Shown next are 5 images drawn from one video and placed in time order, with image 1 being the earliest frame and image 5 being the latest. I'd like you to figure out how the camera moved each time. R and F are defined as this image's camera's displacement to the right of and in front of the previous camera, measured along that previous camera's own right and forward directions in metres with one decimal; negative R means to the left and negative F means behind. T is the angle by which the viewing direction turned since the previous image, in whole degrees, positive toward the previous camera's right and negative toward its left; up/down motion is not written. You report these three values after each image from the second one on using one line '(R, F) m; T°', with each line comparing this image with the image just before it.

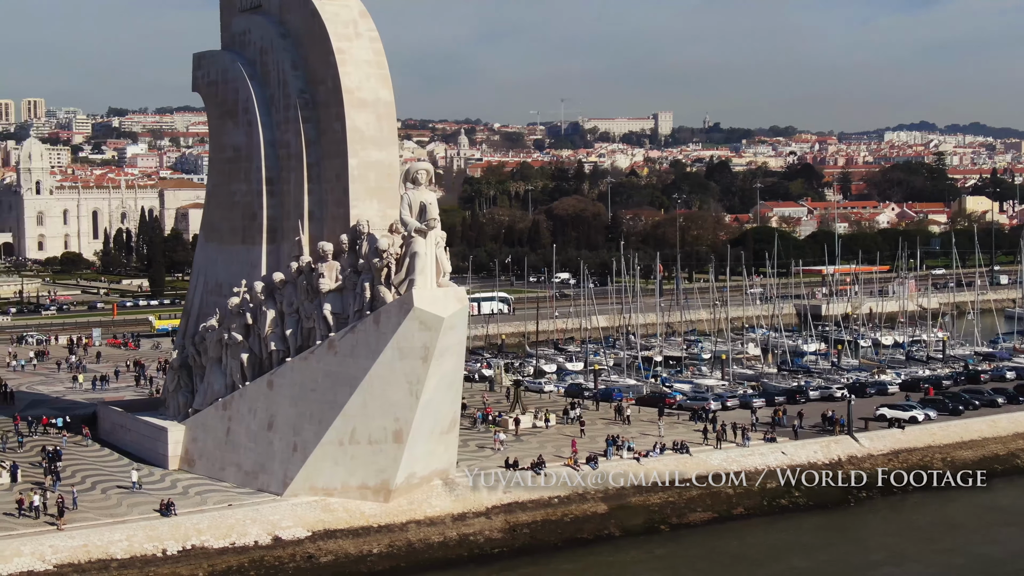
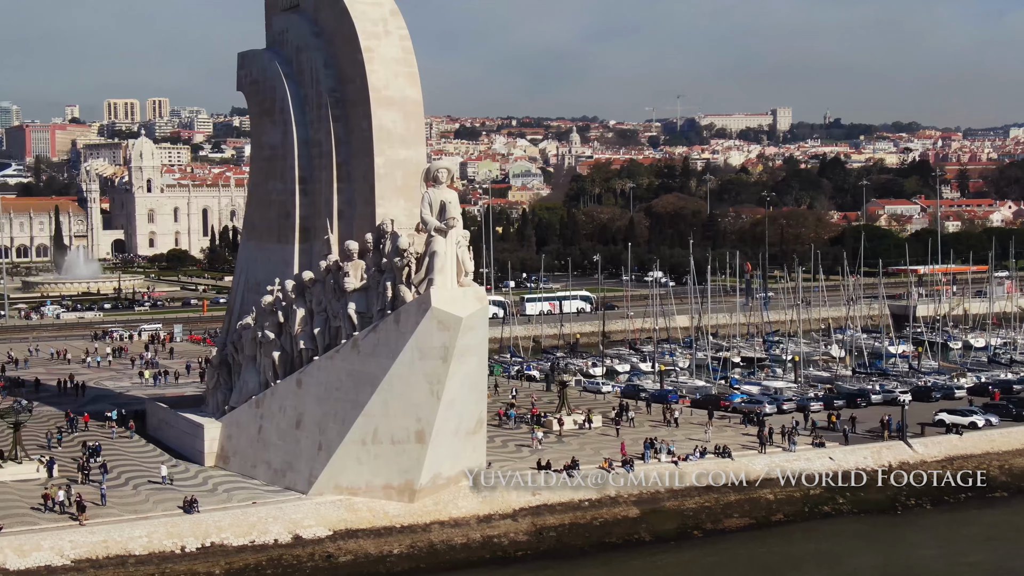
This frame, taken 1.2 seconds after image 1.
(+1.4, +0.3) m; -5°
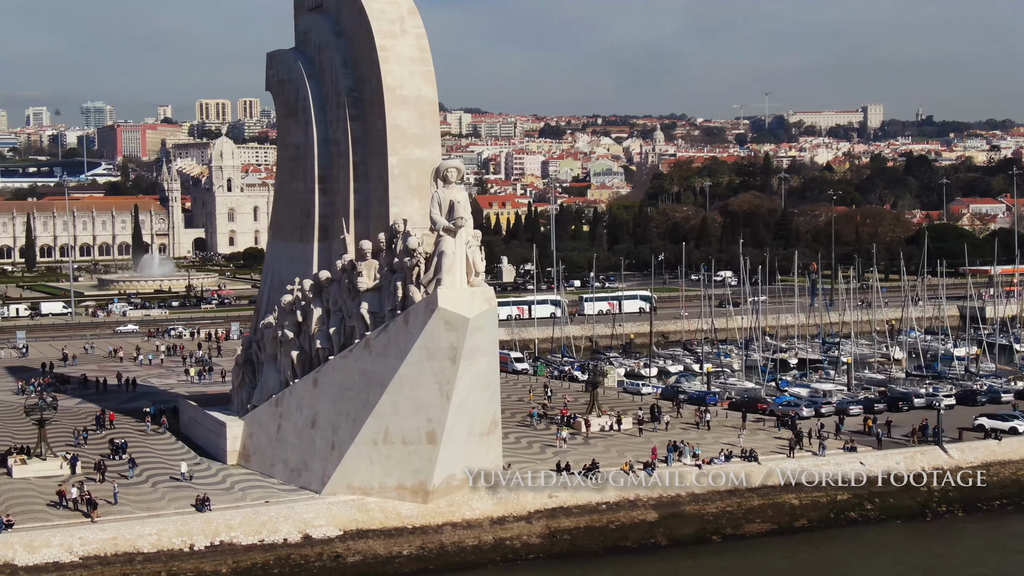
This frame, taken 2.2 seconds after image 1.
(+1.1, +0.2) m; -4°
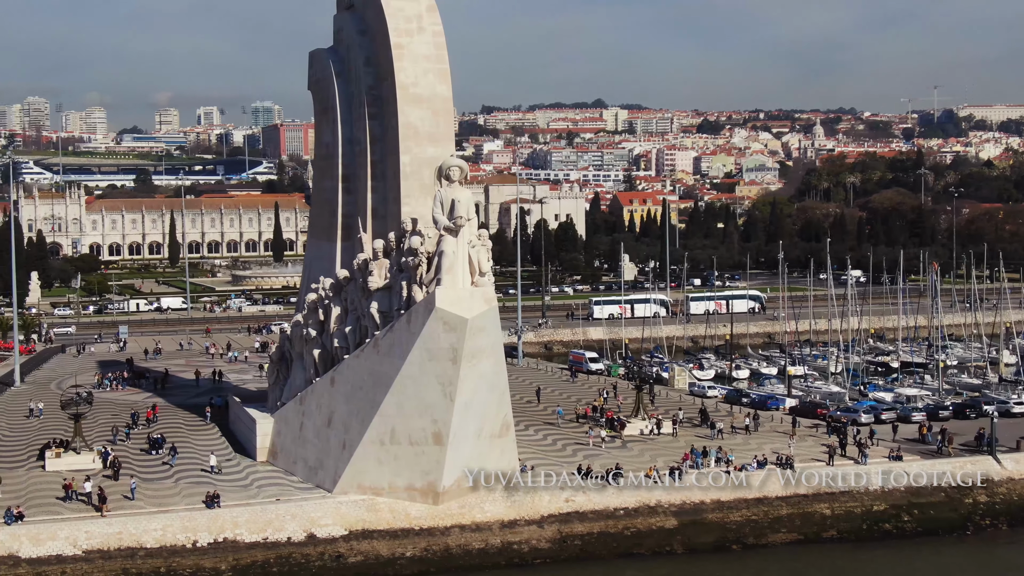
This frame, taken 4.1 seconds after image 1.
(+2.3, +0.5) m; -7°
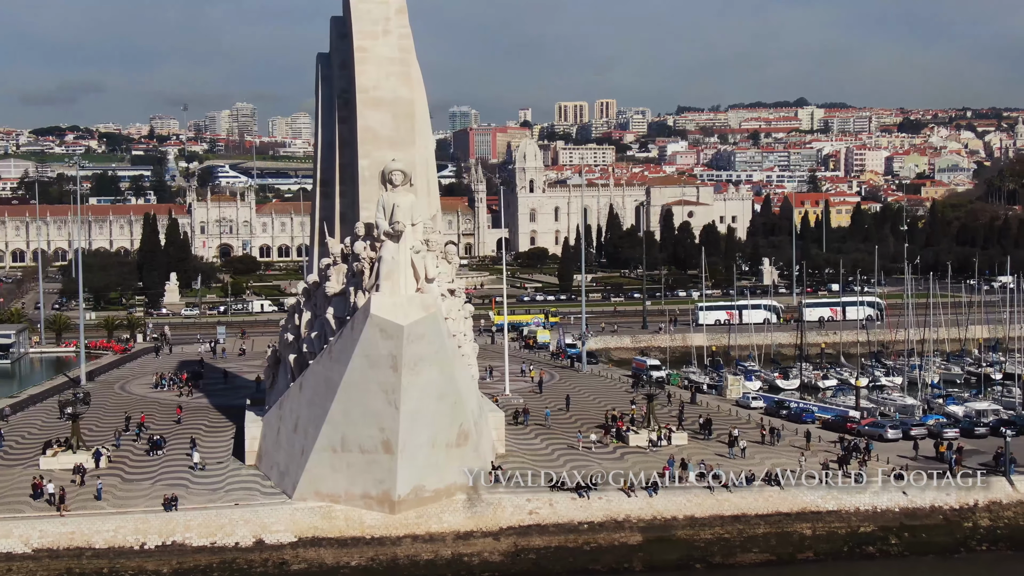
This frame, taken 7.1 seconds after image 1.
(+3.7, +0.8) m; -8°
